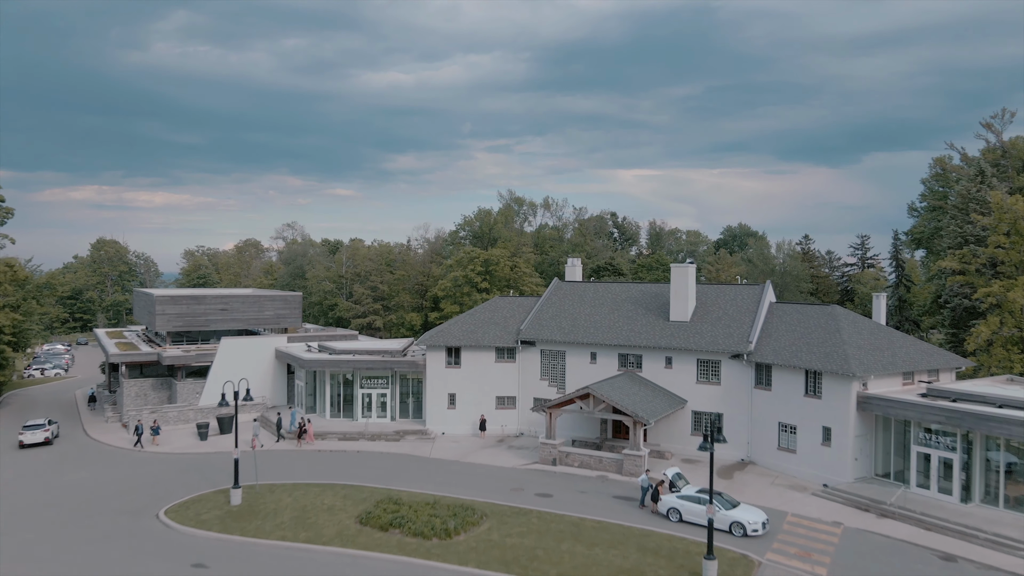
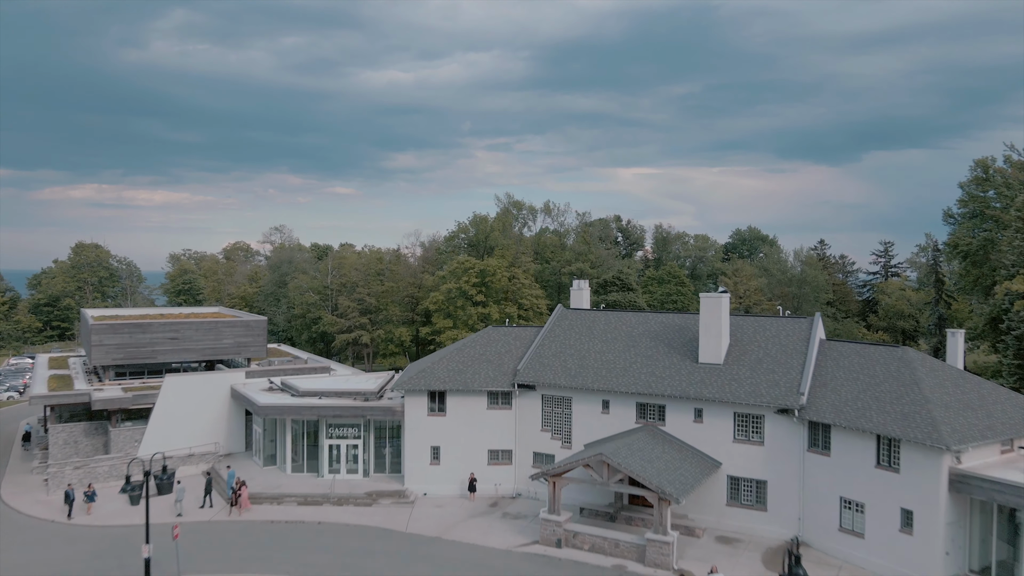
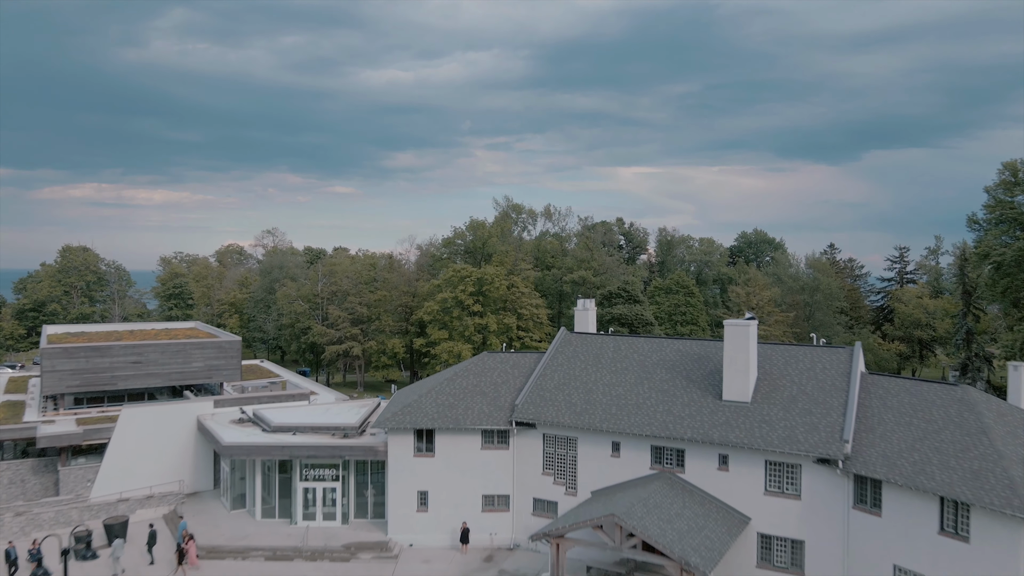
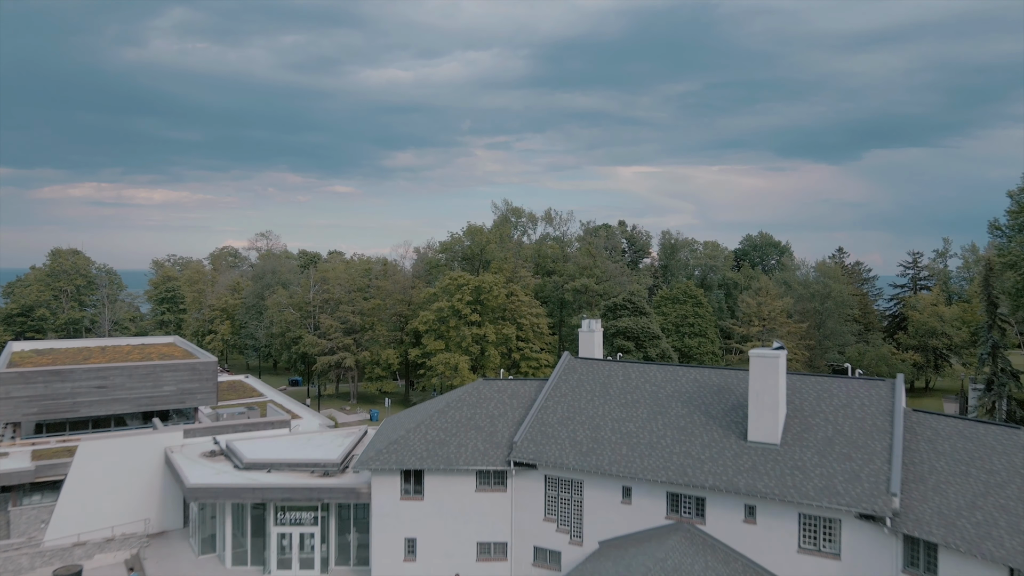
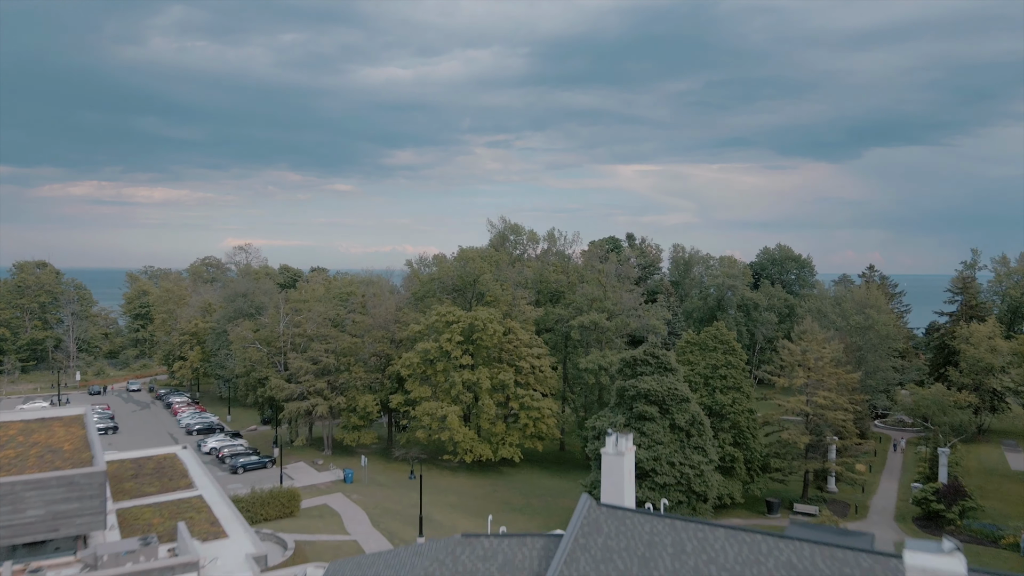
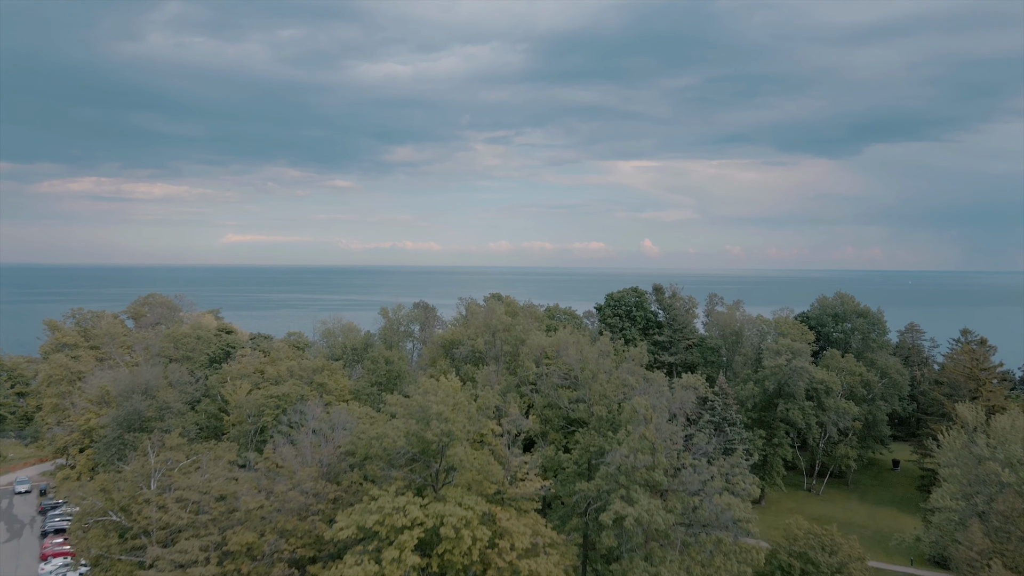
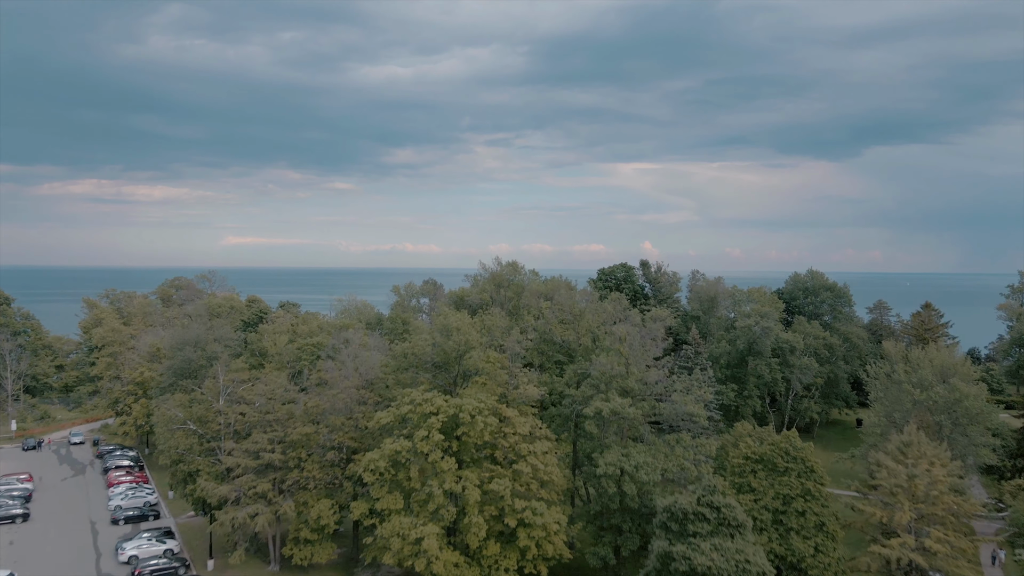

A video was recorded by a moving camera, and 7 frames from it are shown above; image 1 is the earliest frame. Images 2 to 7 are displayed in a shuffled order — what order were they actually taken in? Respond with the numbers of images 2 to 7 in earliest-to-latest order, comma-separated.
2, 3, 4, 5, 7, 6
